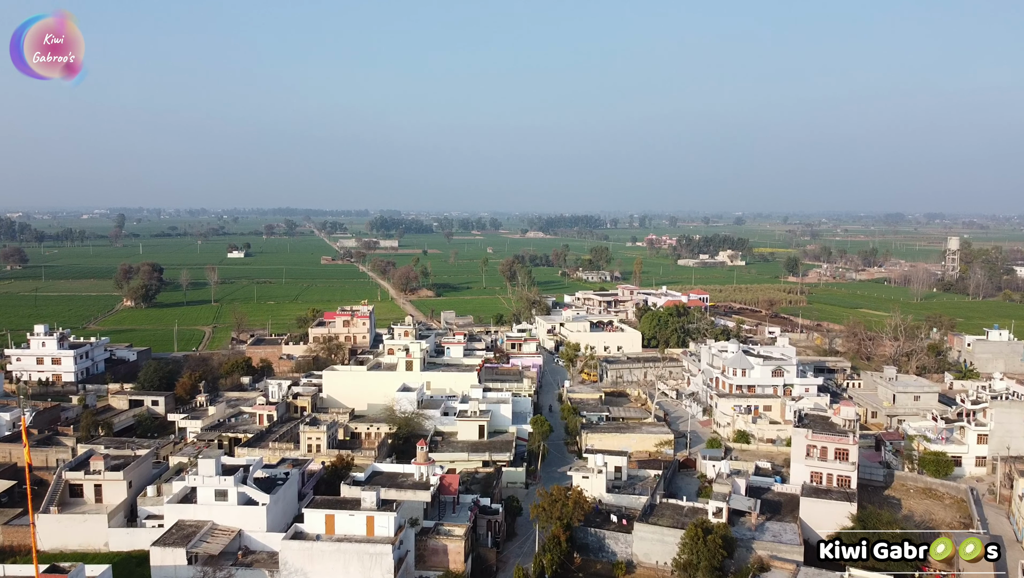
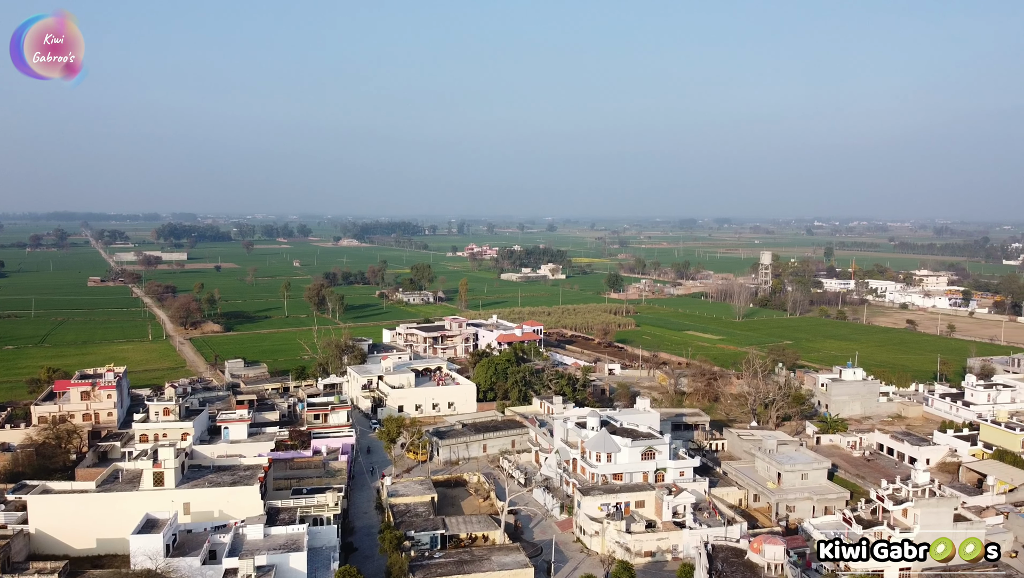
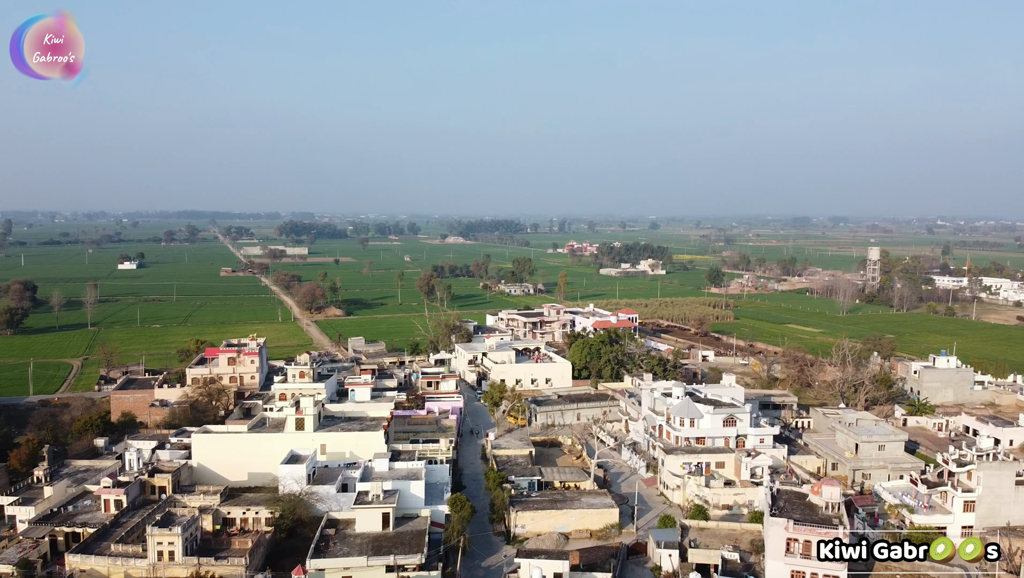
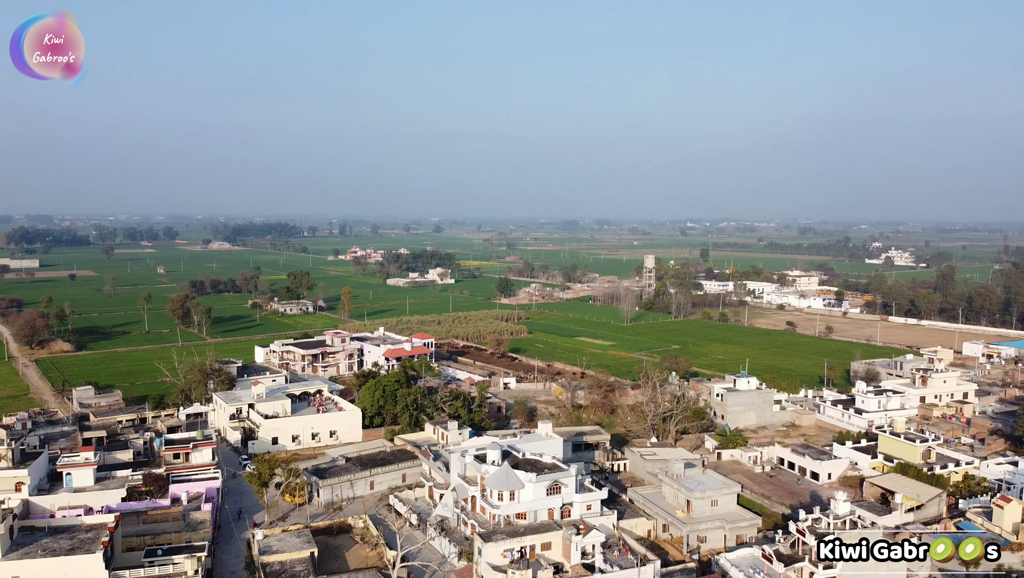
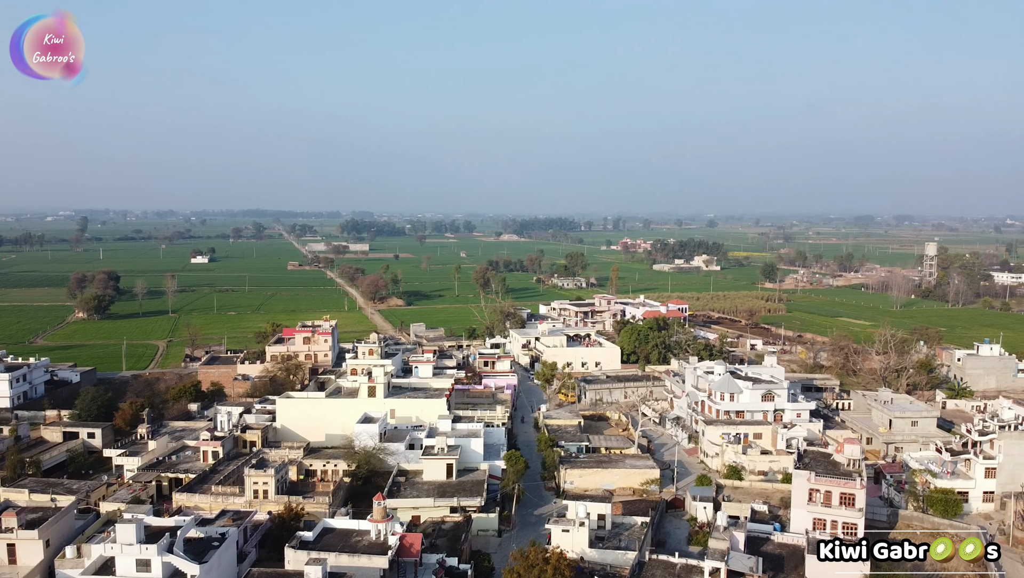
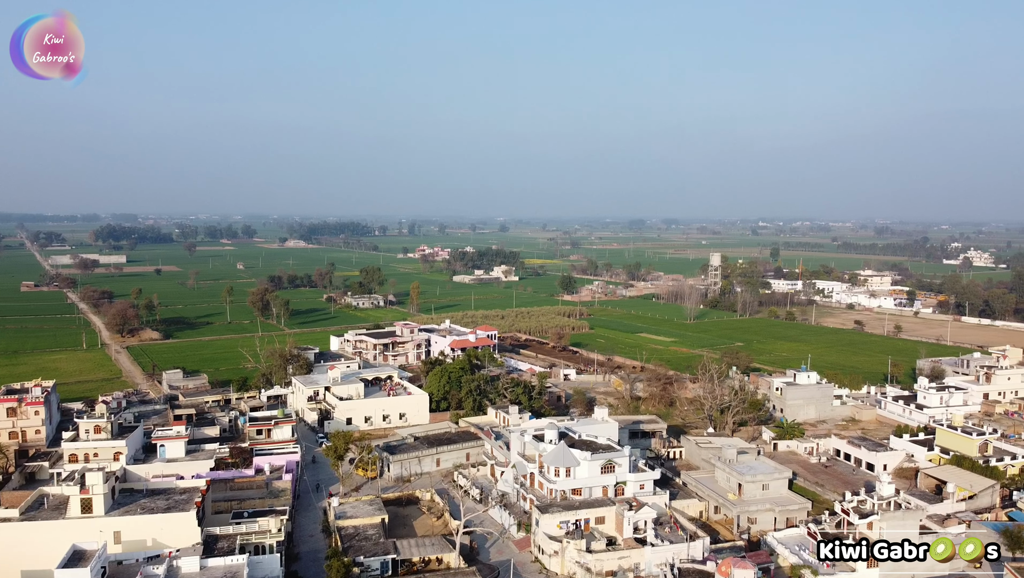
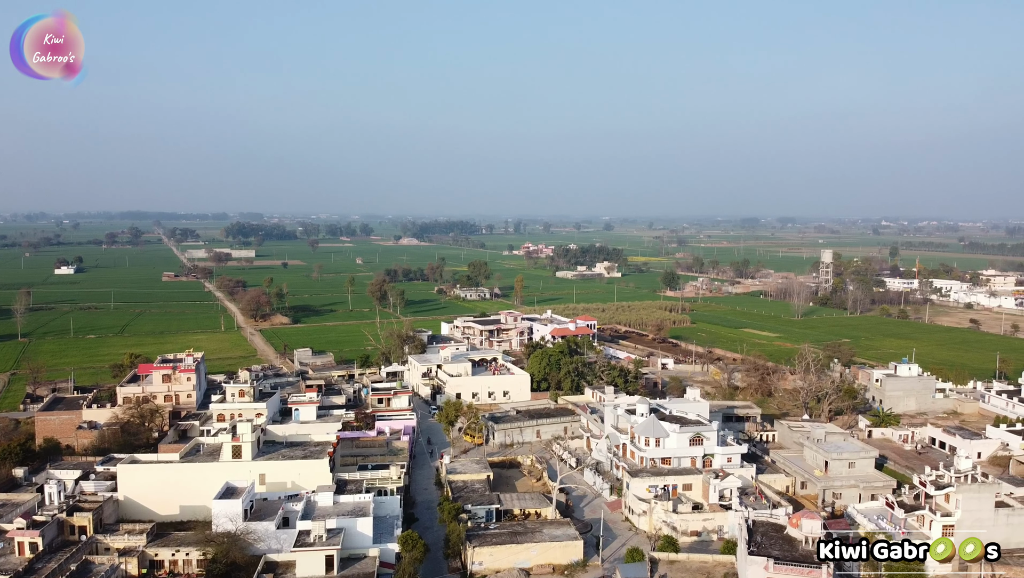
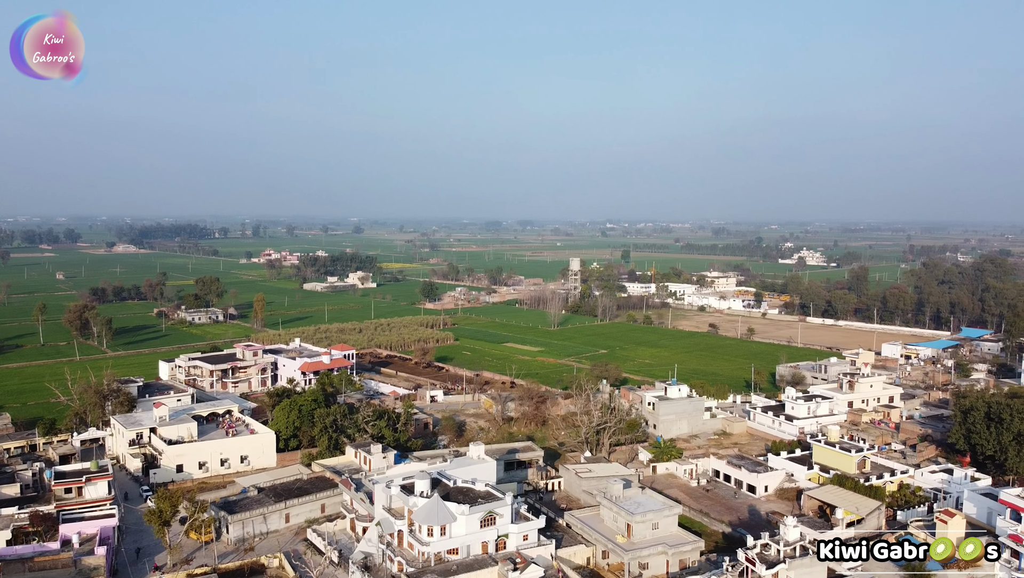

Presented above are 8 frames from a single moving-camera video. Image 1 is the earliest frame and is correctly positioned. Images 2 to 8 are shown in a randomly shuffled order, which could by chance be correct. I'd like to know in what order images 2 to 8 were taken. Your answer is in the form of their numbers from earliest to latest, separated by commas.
5, 3, 7, 2, 6, 4, 8
